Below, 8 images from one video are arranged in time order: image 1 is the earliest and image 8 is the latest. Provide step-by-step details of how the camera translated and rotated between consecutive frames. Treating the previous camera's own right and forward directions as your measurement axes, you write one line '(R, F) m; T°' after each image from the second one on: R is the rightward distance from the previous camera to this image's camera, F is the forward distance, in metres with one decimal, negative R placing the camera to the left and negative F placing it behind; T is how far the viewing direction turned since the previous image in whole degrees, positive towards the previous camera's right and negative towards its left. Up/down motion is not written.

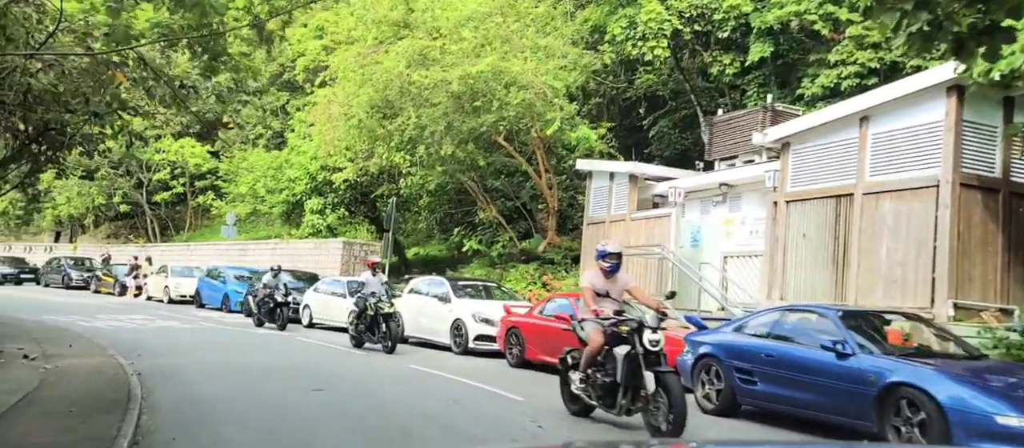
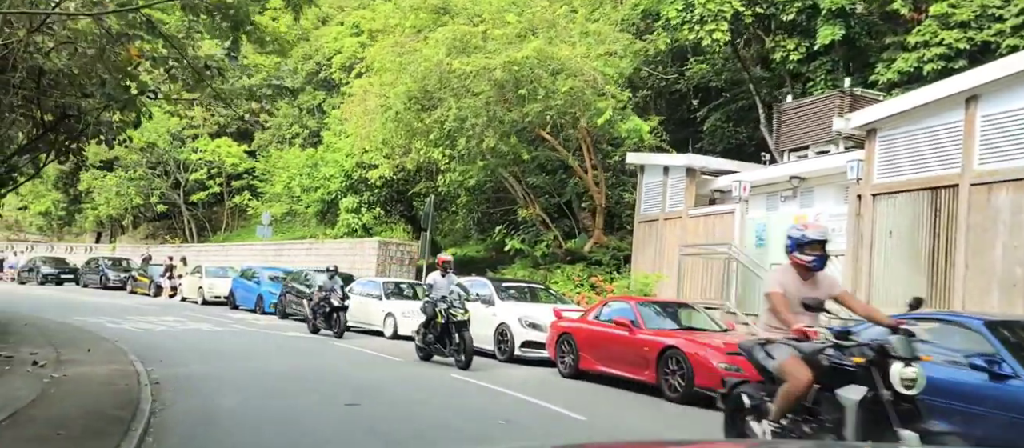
(-0.2, +1.3) m; -2°
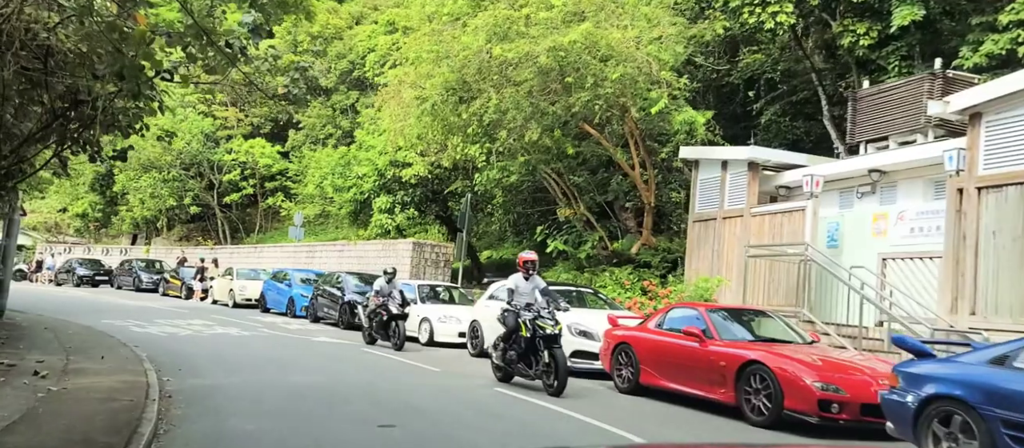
(-0.2, +1.4) m; -2°
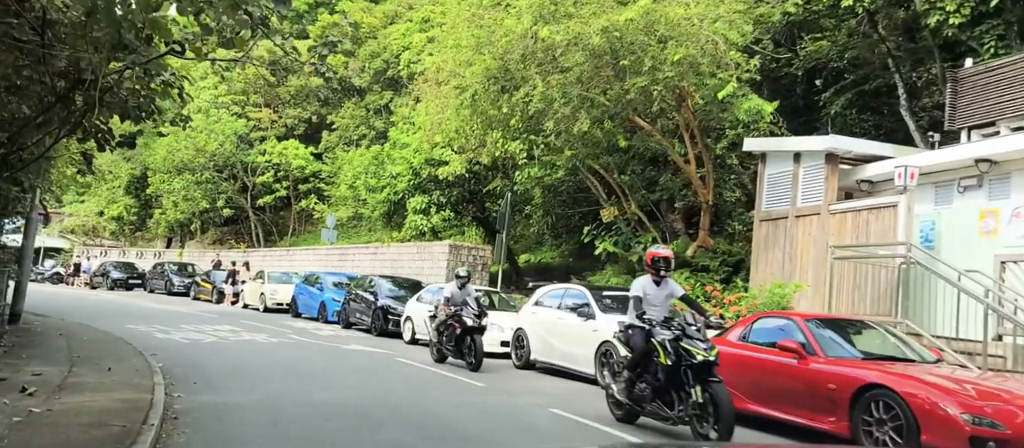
(-0.3, +1.6) m; -2°
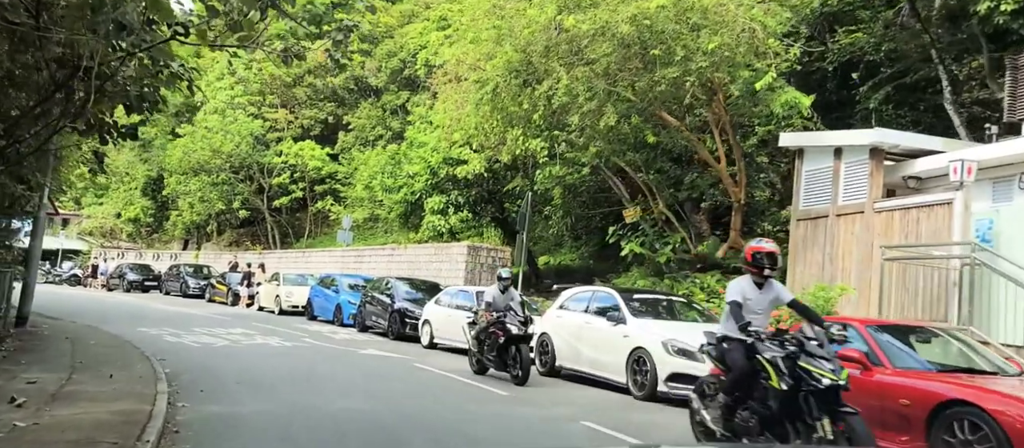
(-0.1, +0.8) m; -1°
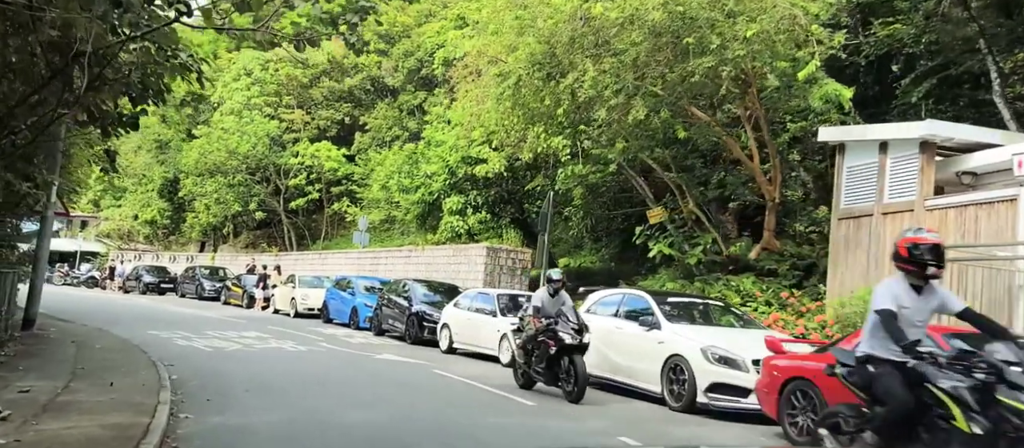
(-0.1, +0.8) m; -1°
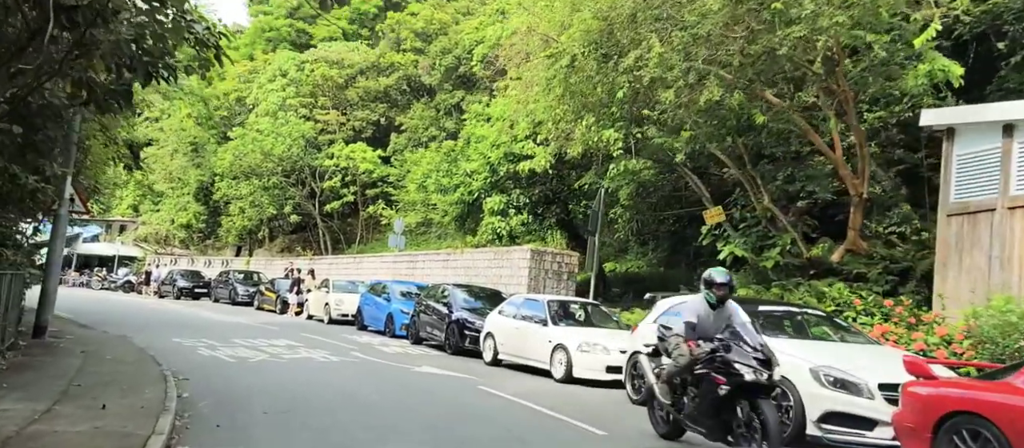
(-0.3, +1.9) m; -2°
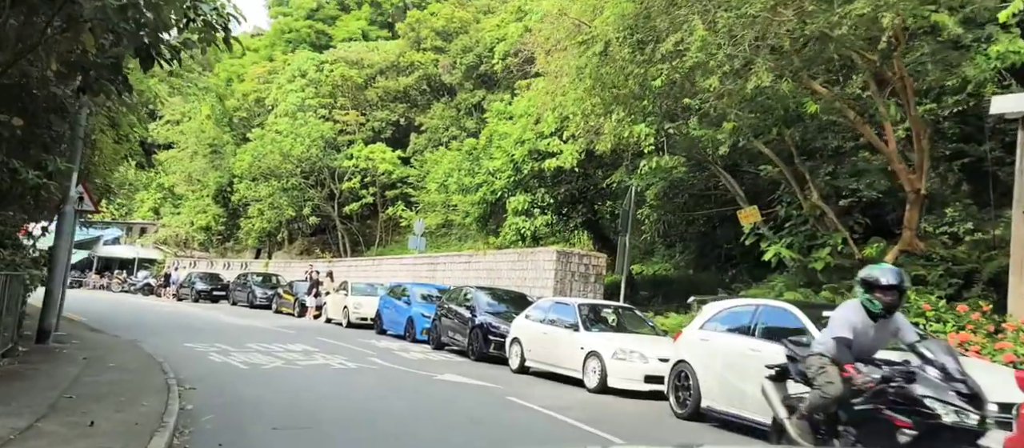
(-0.2, +1.1) m; -1°
